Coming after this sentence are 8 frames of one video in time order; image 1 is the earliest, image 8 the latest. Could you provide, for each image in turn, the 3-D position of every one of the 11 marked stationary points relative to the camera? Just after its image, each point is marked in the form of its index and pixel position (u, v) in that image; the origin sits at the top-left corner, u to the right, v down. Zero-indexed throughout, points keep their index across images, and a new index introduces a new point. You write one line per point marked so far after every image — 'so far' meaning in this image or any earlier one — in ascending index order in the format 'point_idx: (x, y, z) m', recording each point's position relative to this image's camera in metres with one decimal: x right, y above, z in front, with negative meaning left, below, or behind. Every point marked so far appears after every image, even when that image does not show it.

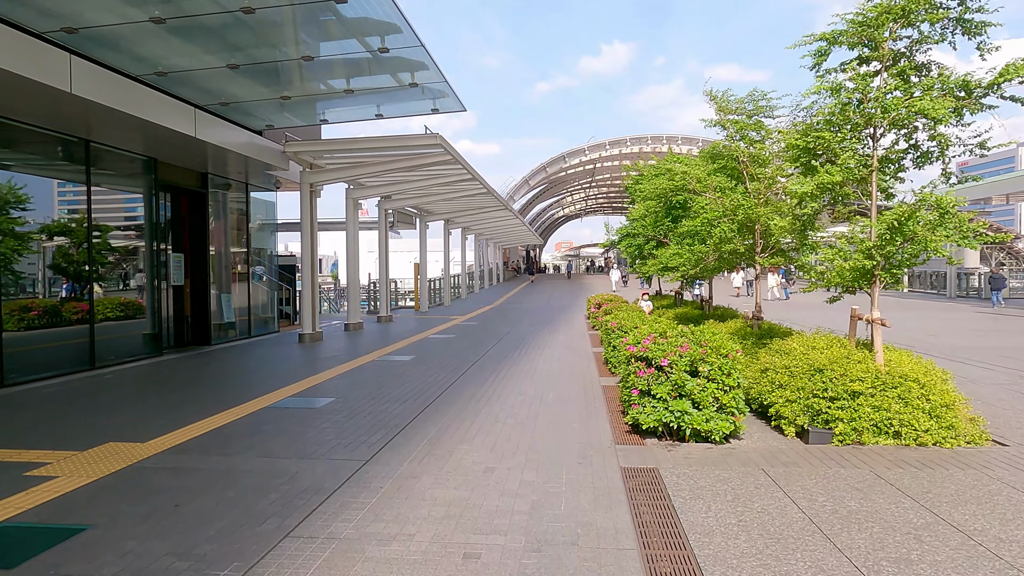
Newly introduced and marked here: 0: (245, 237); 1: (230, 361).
0: (-6.2, +1.2, +15.6) m
1: (-5.4, -1.4, +12.8) m
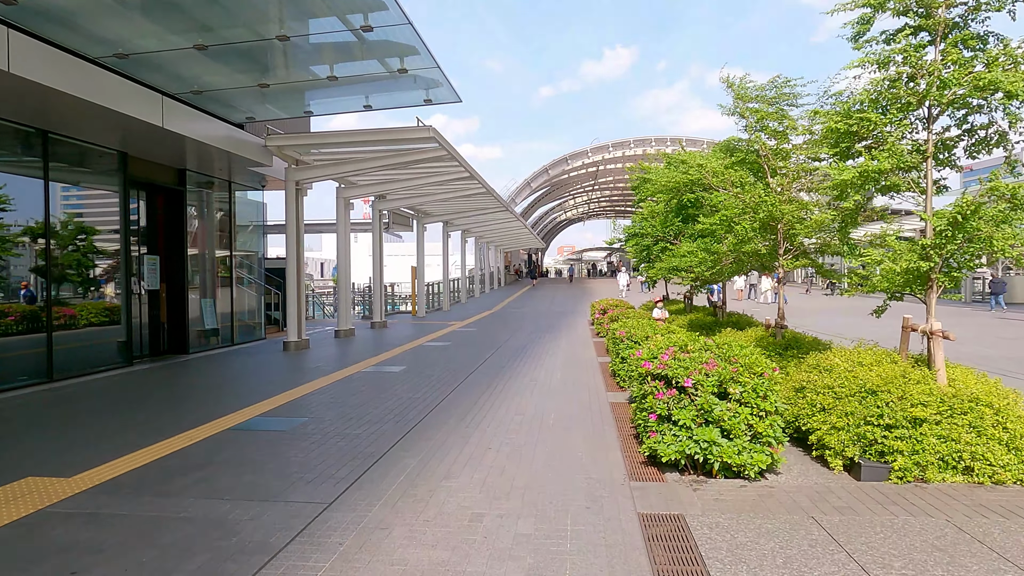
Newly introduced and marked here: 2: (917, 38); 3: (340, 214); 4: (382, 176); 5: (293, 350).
0: (-6.2, +1.1, +14.7) m
1: (-5.4, -1.5, +12.0) m
2: (+3.4, +2.1, +5.7) m
3: (-4.0, +1.7, +15.7) m
4: (-3.1, +2.7, +16.0) m
5: (-4.4, -1.2, +13.3) m
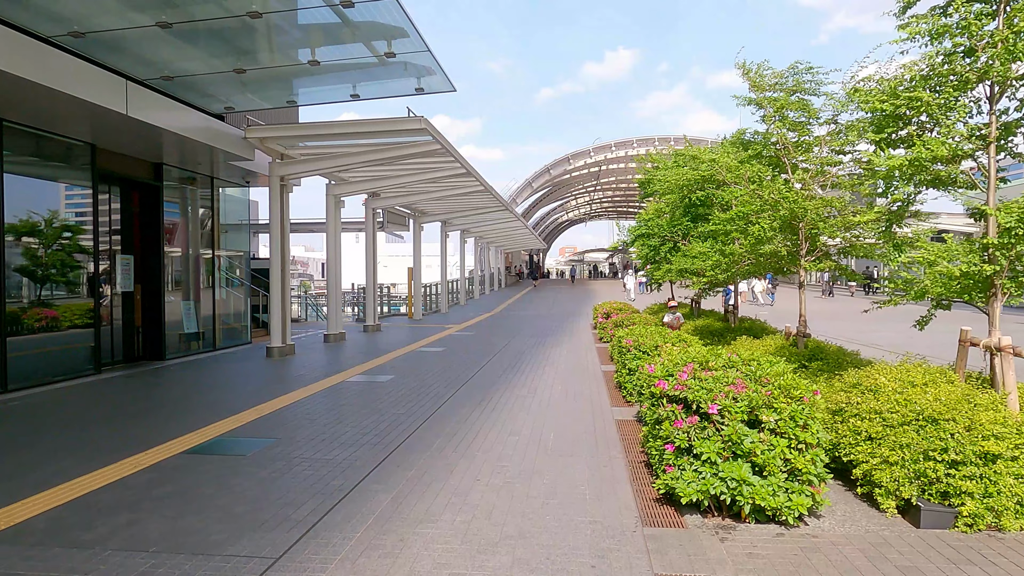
0: (-6.2, +1.0, +13.9) m
1: (-5.4, -1.5, +11.2) m
2: (+3.4, +2.1, +4.9) m
3: (-4.0, +1.7, +14.9) m
4: (-3.1, +2.6, +15.2) m
5: (-4.4, -1.3, +12.5) m
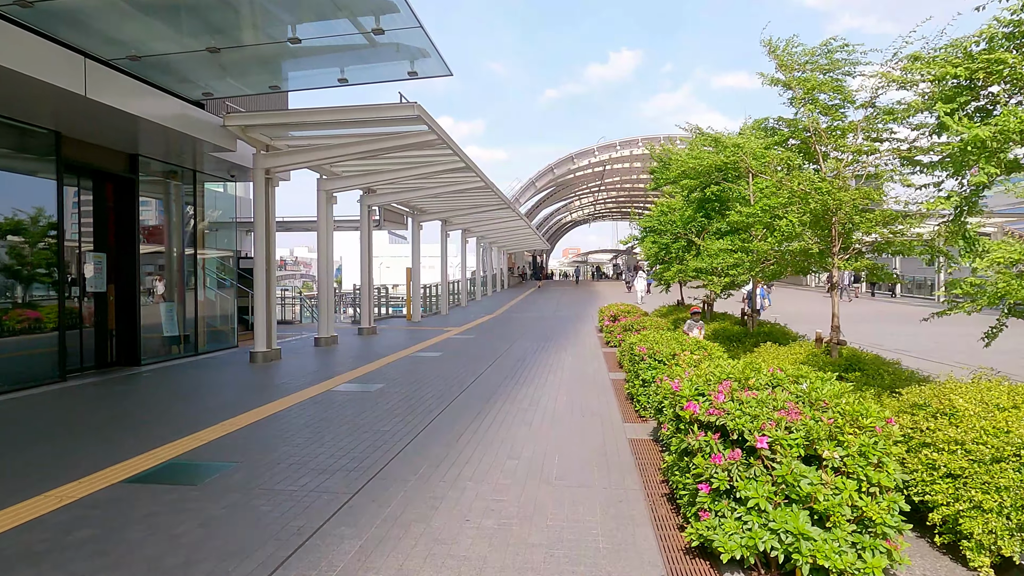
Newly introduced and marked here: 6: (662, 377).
0: (-6.2, +1.0, +13.2) m
1: (-5.4, -1.5, +10.4) m
2: (+3.4, +2.0, +4.1) m
3: (-4.0, +1.6, +14.1) m
4: (-3.1, +2.6, +14.4) m
5: (-4.4, -1.3, +11.7) m
6: (+1.4, -0.8, +6.2) m
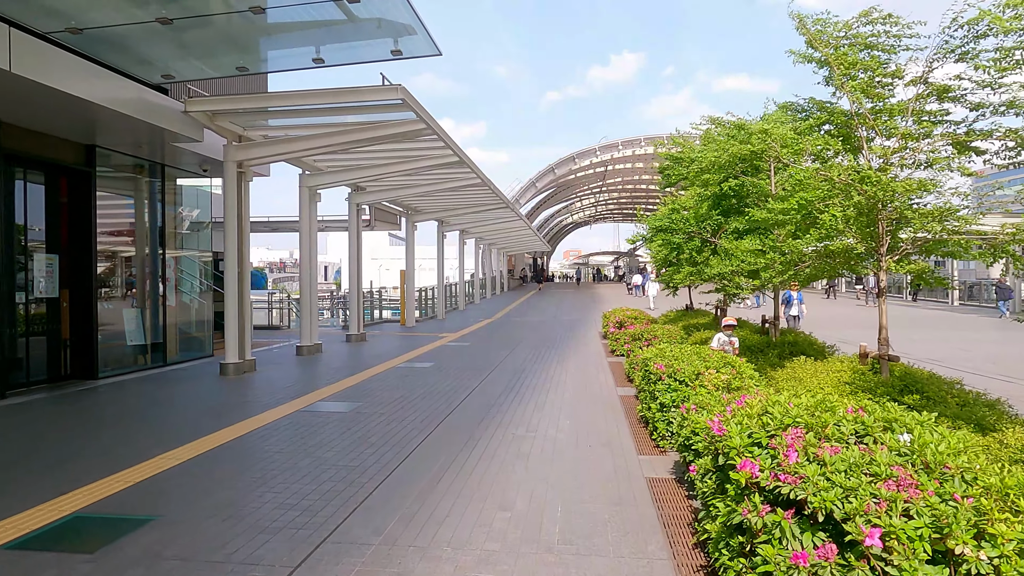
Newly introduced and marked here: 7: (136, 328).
0: (-6.3, +0.9, +12.1) m
1: (-5.4, -1.6, +9.4) m
2: (+3.3, +2.0, +3.1) m
3: (-4.0, +1.6, +13.1) m
4: (-3.1, +2.5, +13.4) m
5: (-4.4, -1.4, +10.7) m
6: (+1.3, -0.9, +5.2) m
7: (-6.4, -0.7, +11.5) m
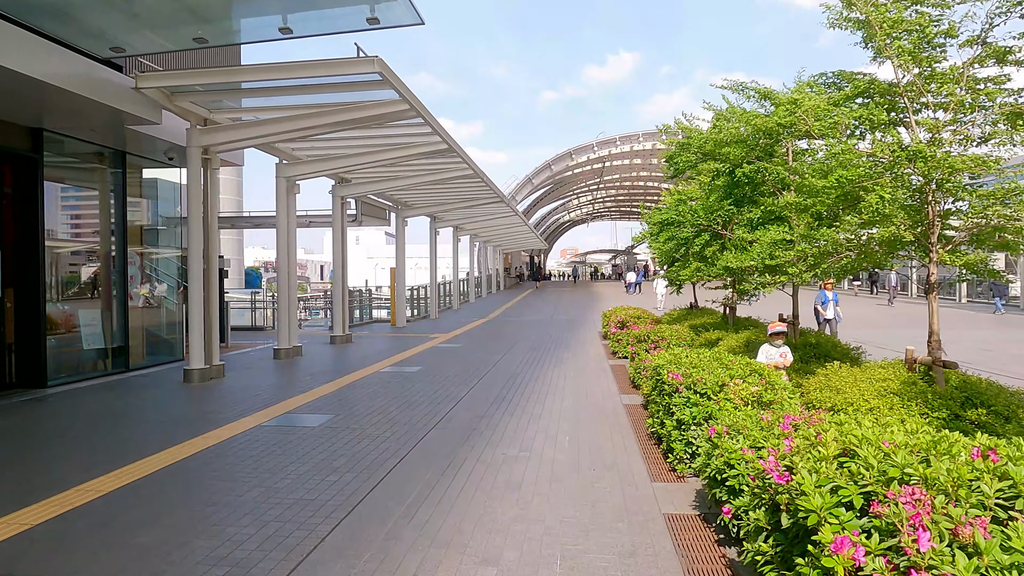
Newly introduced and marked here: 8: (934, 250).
0: (-6.4, +1.0, +11.2) m
1: (-5.5, -1.6, +8.4) m
2: (+3.2, +2.0, +2.1) m
3: (-4.1, +1.6, +12.1) m
4: (-3.2, +2.5, +12.5) m
5: (-4.5, -1.3, +9.7) m
6: (+1.3, -0.8, +4.2) m
7: (-6.5, -0.6, +10.5) m
8: (+3.5, +0.3, +5.7) m
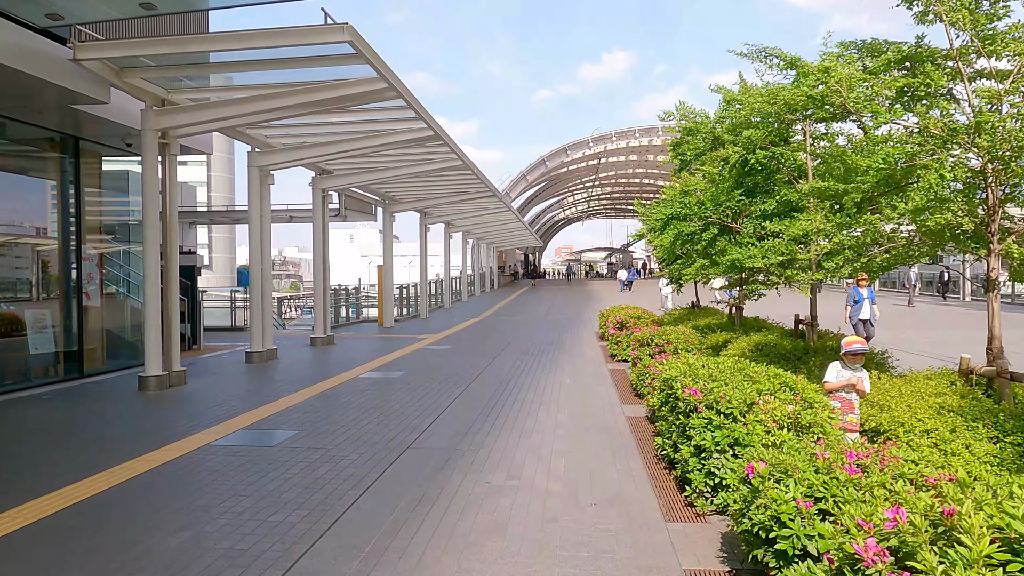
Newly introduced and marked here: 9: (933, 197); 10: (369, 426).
0: (-6.5, +1.0, +10.3) m
1: (-5.6, -1.5, +7.5) m
2: (+3.2, +2.0, +1.3) m
3: (-4.3, +1.6, +11.2) m
4: (-3.4, +2.6, +11.6) m
5: (-4.6, -1.3, +8.8) m
6: (+1.2, -0.8, +3.4) m
7: (-6.6, -0.6, +9.6) m
8: (+3.4, +0.3, +4.9) m
9: (+3.0, +0.6, +4.8) m
10: (-1.4, -1.4, +6.7) m
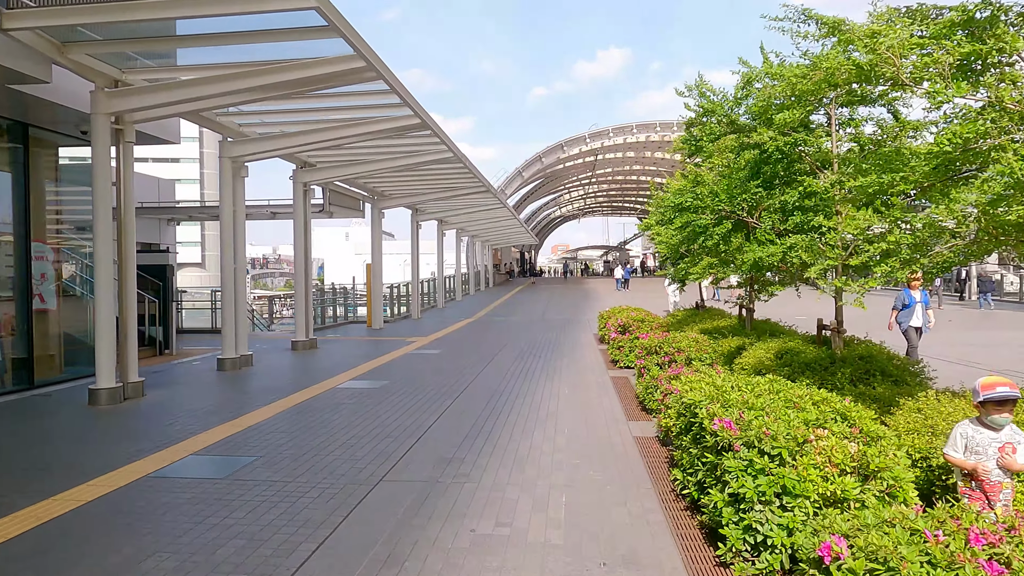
0: (-6.6, +1.0, +9.4) m
1: (-5.7, -1.6, +6.7) m
2: (+3.1, +2.0, +0.5) m
3: (-4.4, +1.6, +10.4) m
4: (-3.5, +2.5, +10.7) m
5: (-4.7, -1.3, +8.0) m
6: (+1.1, -0.9, +2.6) m
7: (-6.7, -0.6, +8.7) m
8: (+3.4, +0.3, +4.1) m
9: (+2.9, +0.6, +4.0) m
10: (-1.4, -1.4, +5.8) m
